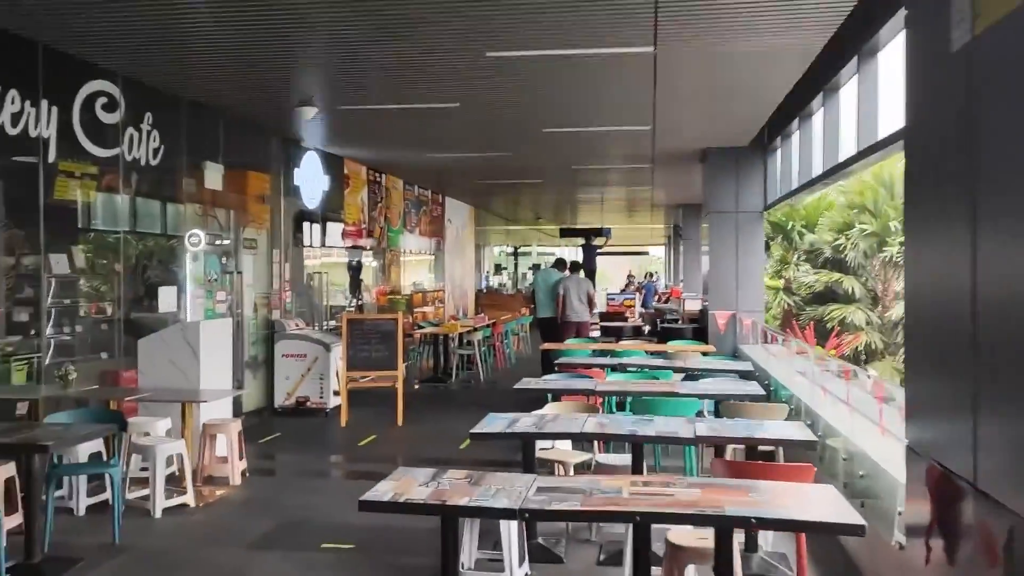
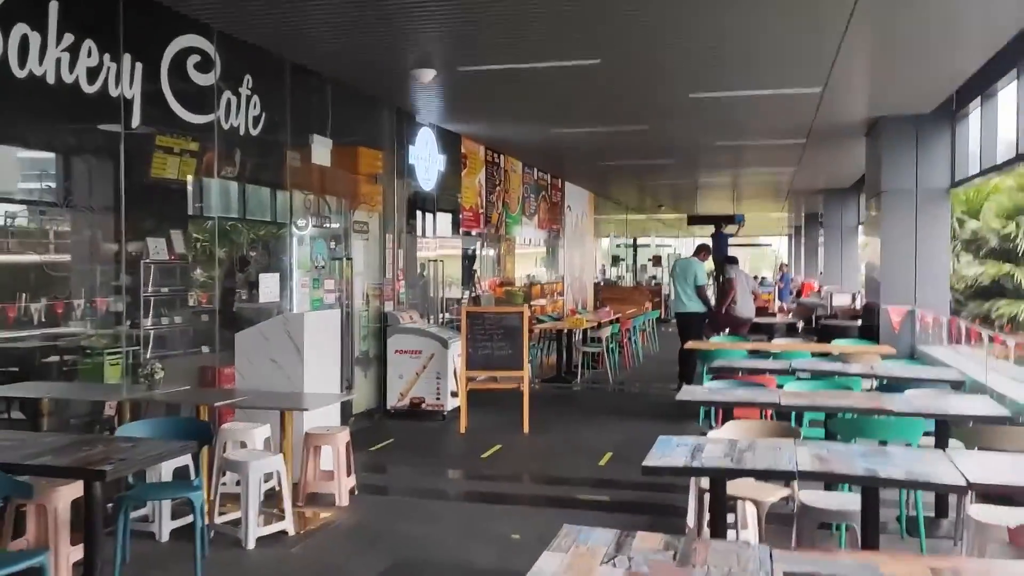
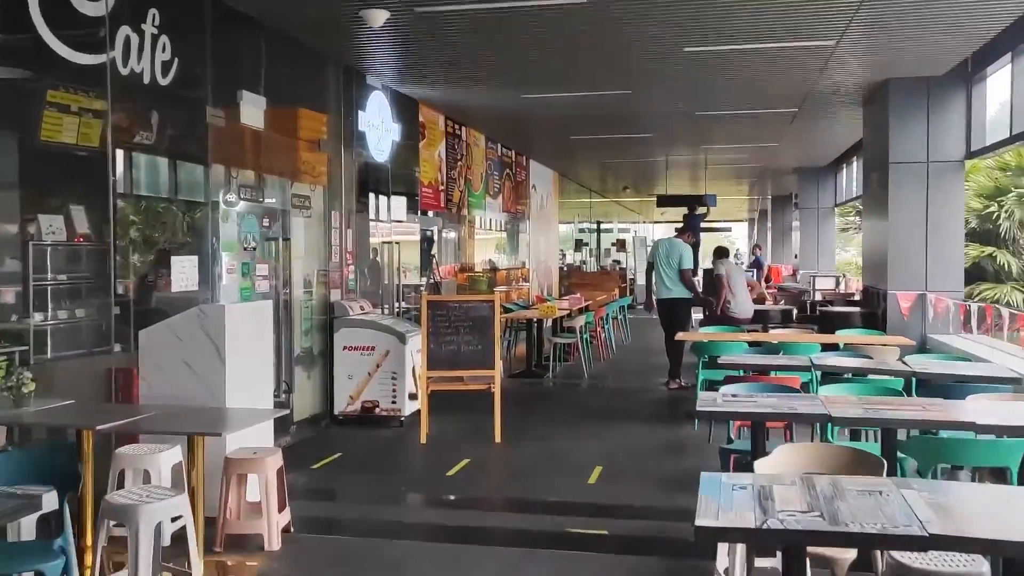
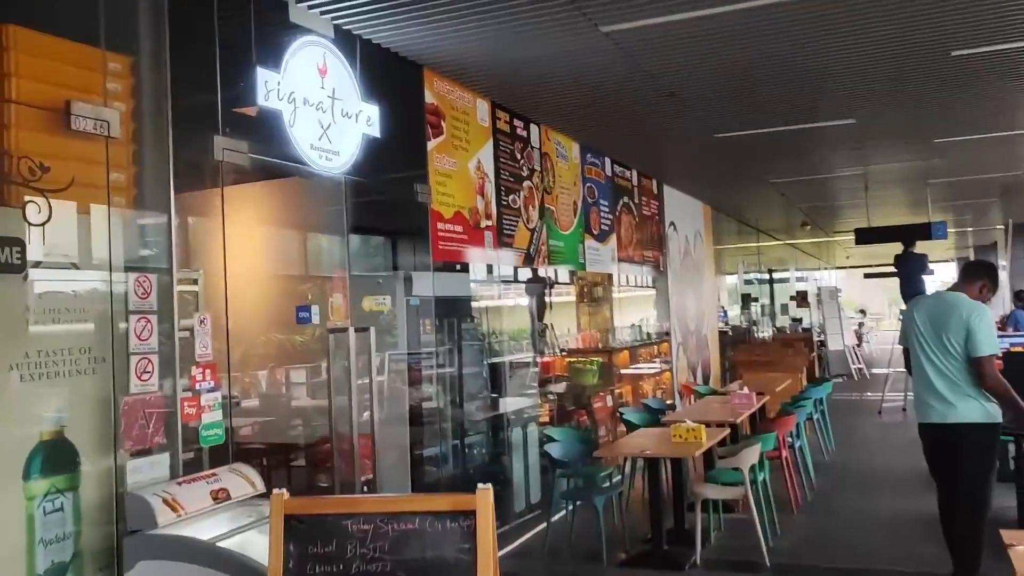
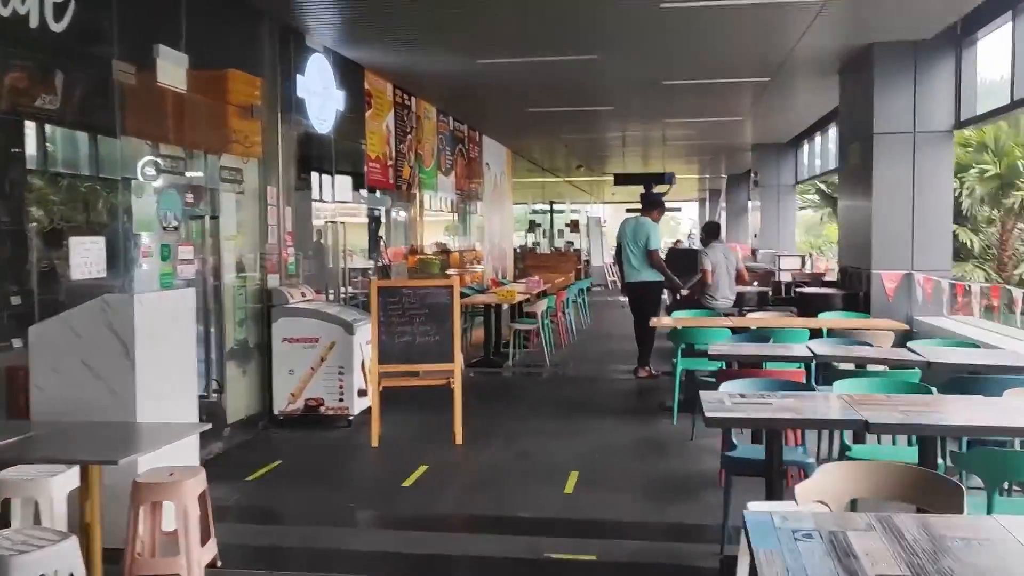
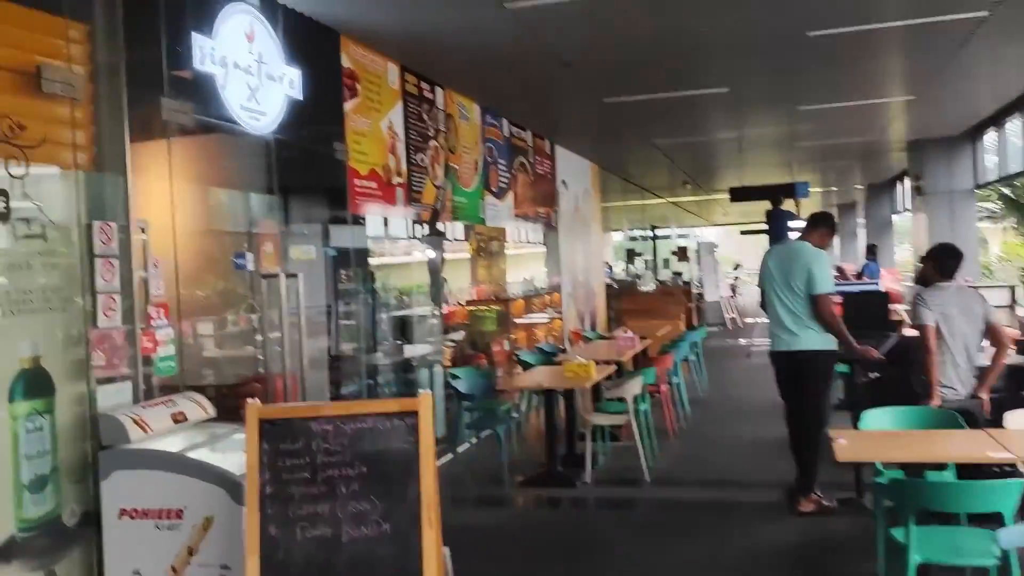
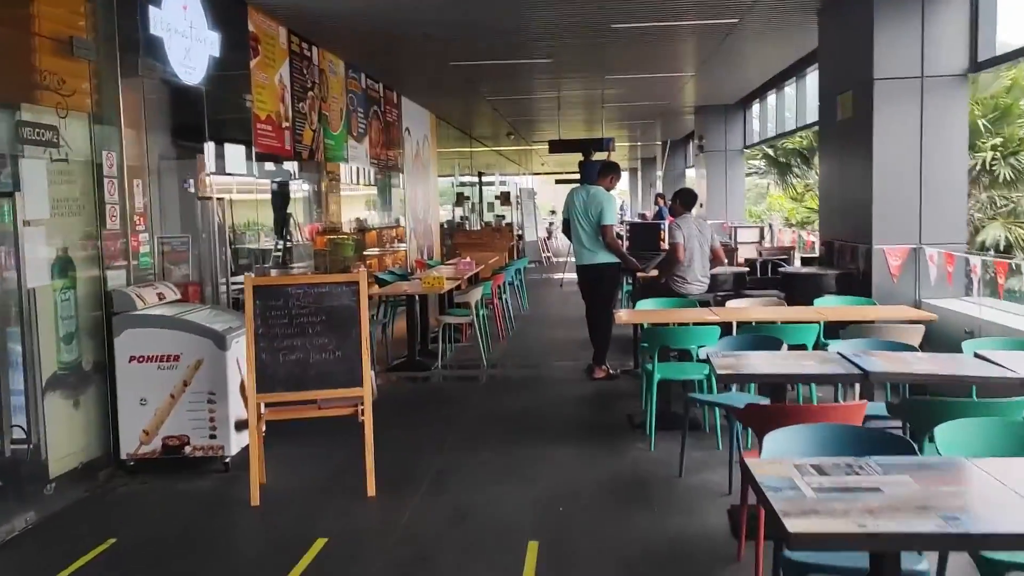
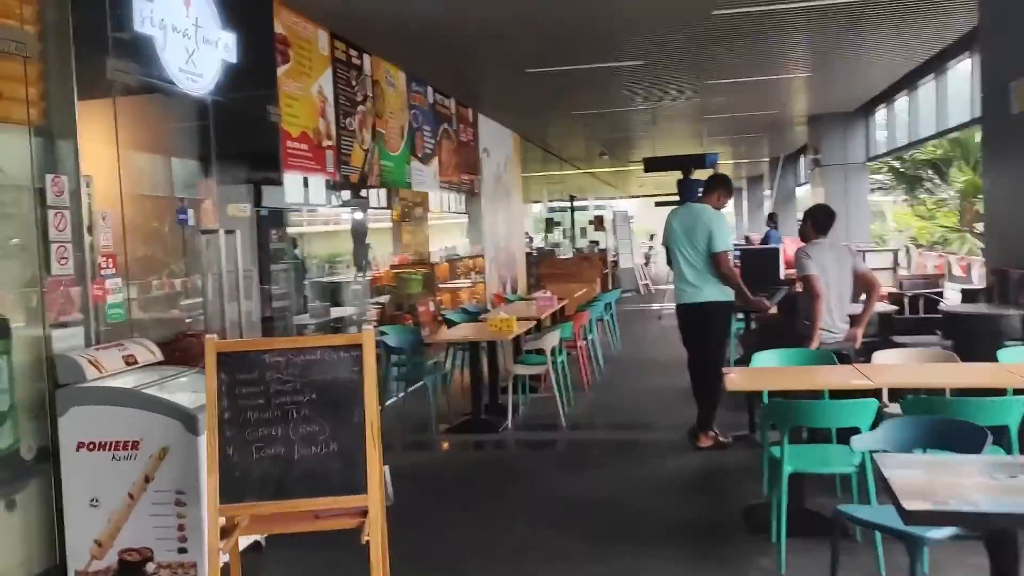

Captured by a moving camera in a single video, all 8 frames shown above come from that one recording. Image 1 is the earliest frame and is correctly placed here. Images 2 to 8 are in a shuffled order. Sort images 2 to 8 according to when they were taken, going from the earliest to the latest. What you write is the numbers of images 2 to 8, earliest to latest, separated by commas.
2, 3, 5, 7, 8, 6, 4
